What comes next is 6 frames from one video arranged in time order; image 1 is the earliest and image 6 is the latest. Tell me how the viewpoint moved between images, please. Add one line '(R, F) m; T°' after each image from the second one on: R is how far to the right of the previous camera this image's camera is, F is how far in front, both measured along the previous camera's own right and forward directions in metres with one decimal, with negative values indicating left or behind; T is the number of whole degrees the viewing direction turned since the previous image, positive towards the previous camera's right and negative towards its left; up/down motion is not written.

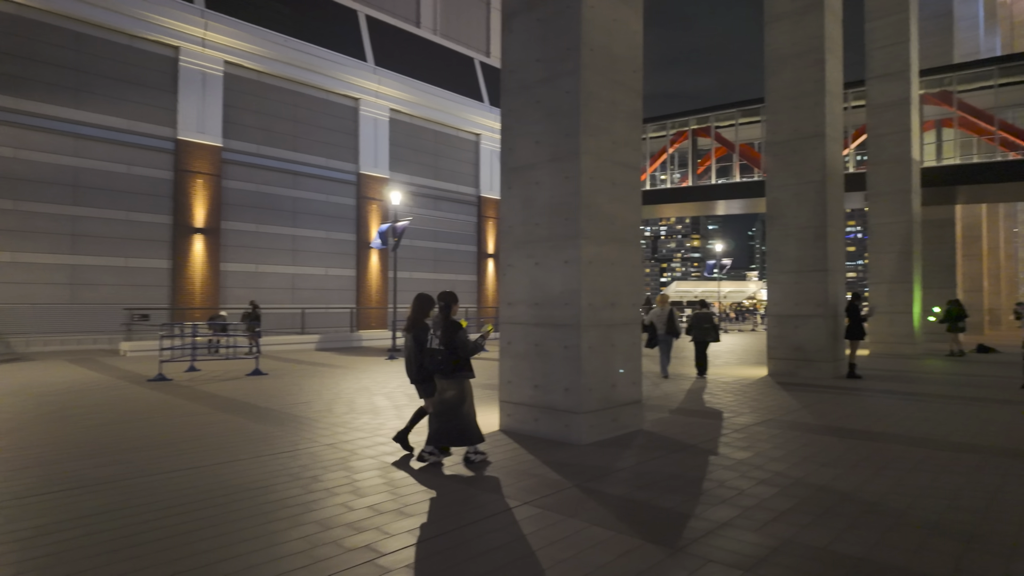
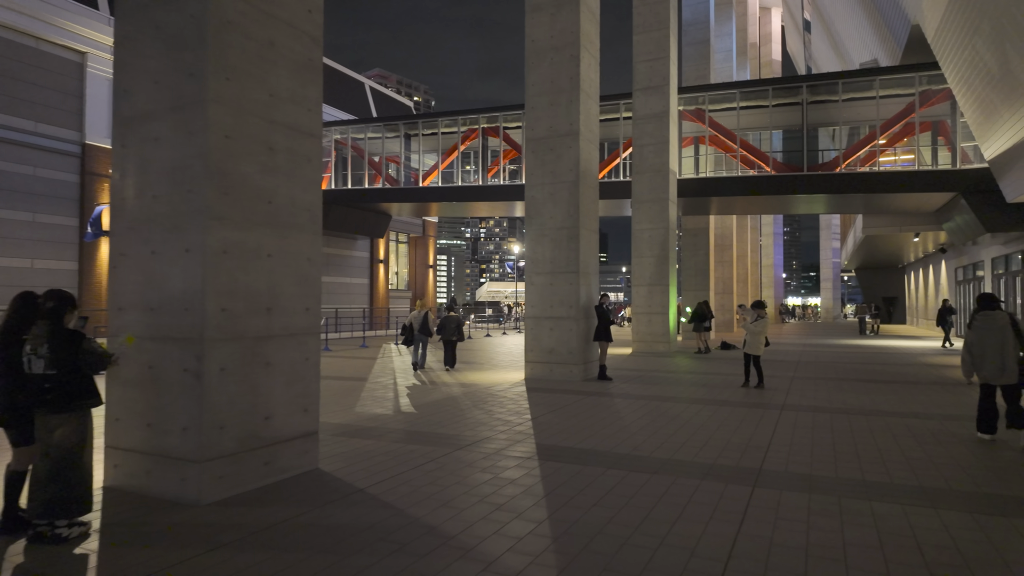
(+1.9, +1.4) m; +17°
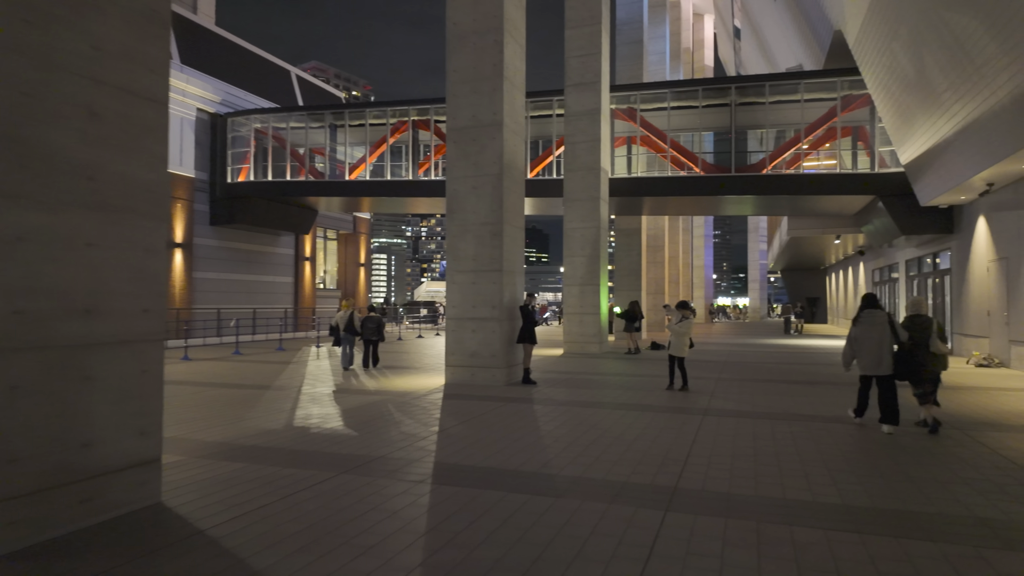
(+0.5, +0.8) m; +6°
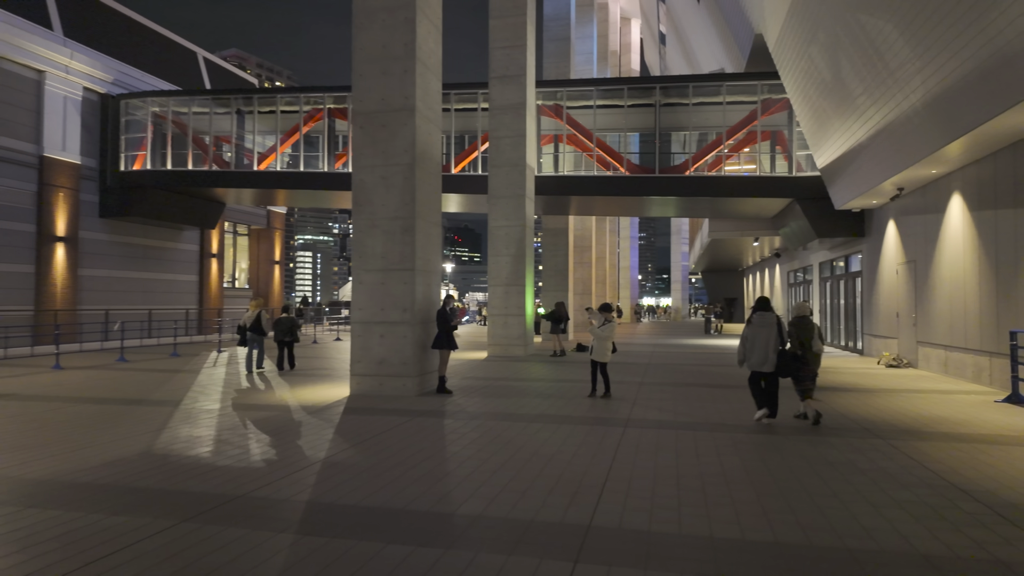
(+0.4, +0.9) m; +7°
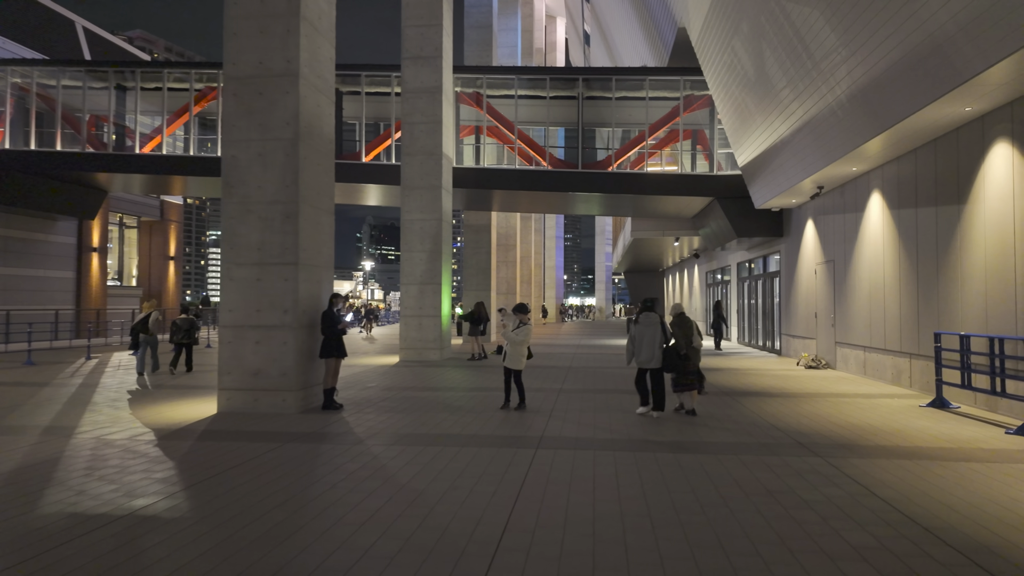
(+0.4, +1.3) m; +7°
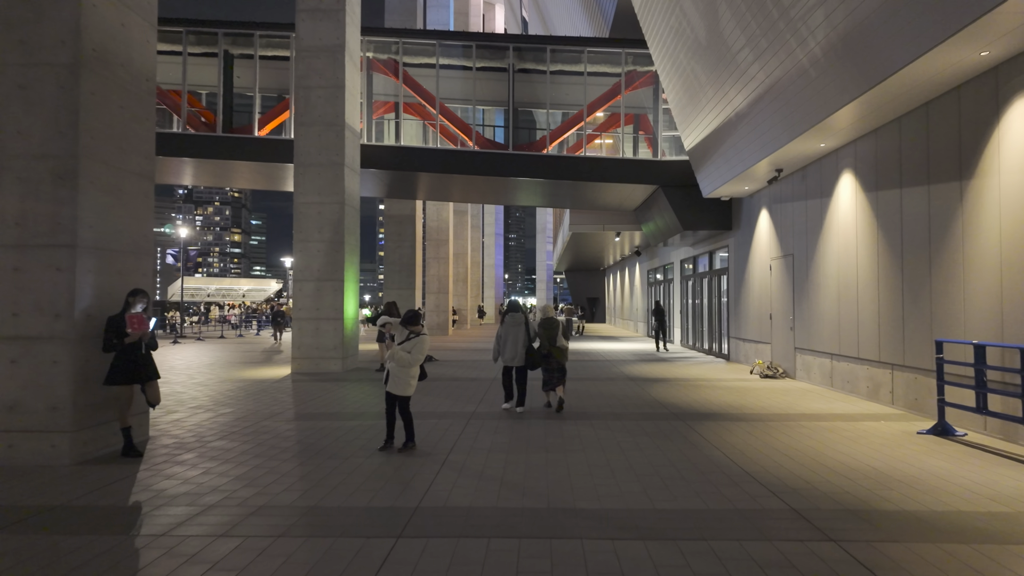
(+0.7, +2.6) m; +5°
